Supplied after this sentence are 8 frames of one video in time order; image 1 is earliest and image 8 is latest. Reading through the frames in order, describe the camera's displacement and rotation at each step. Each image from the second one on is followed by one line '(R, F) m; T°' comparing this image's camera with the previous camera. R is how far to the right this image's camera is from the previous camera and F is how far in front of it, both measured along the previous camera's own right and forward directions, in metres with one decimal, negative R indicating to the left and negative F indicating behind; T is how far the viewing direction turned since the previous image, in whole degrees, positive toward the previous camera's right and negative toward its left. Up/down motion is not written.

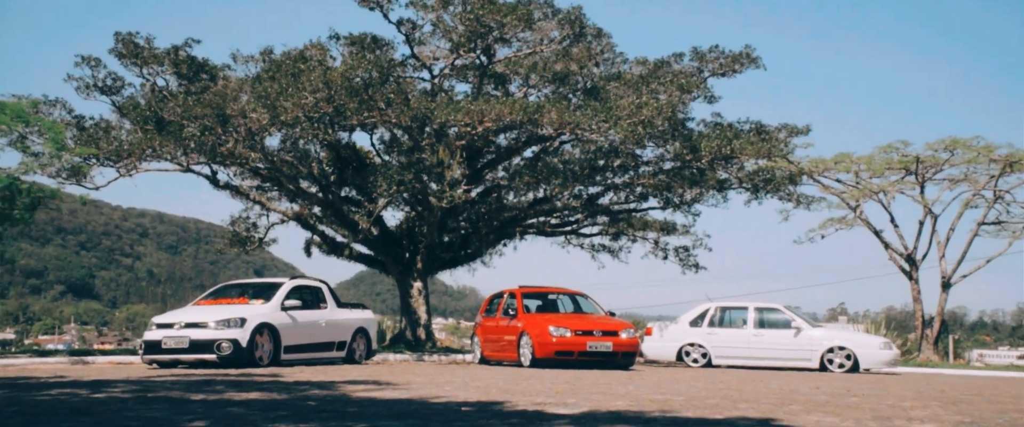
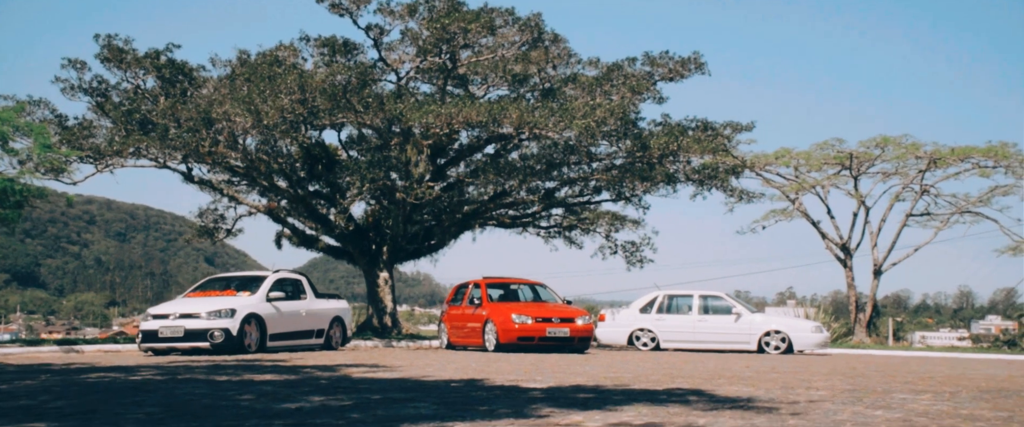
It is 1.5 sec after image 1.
(-0.3, -2.0) m; +3°
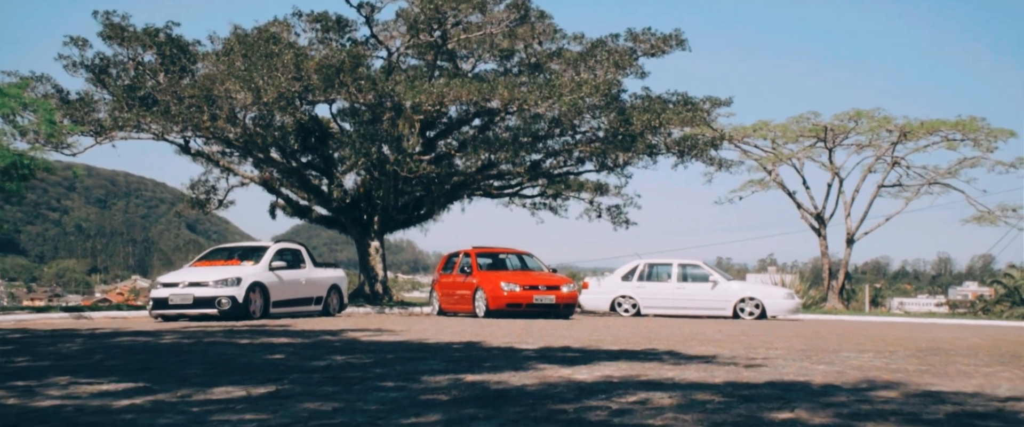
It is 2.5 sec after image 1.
(-0.2, -1.3) m; +1°
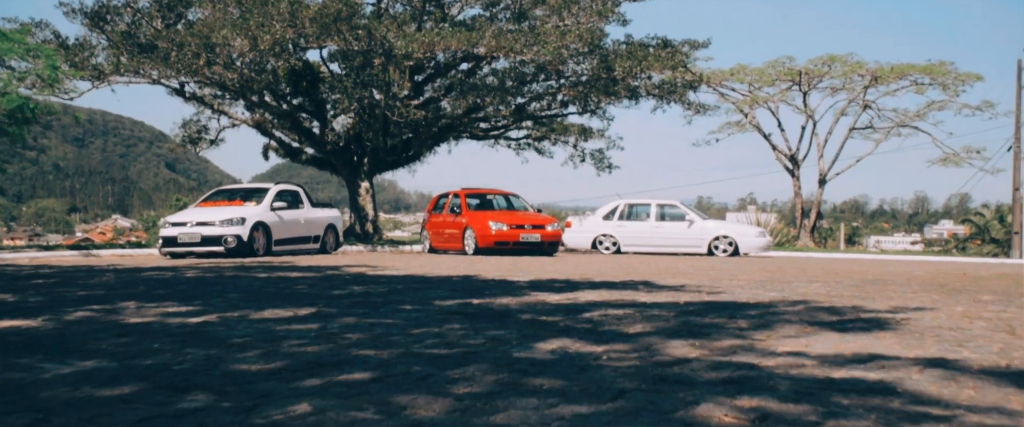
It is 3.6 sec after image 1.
(-0.2, -1.5) m; +1°
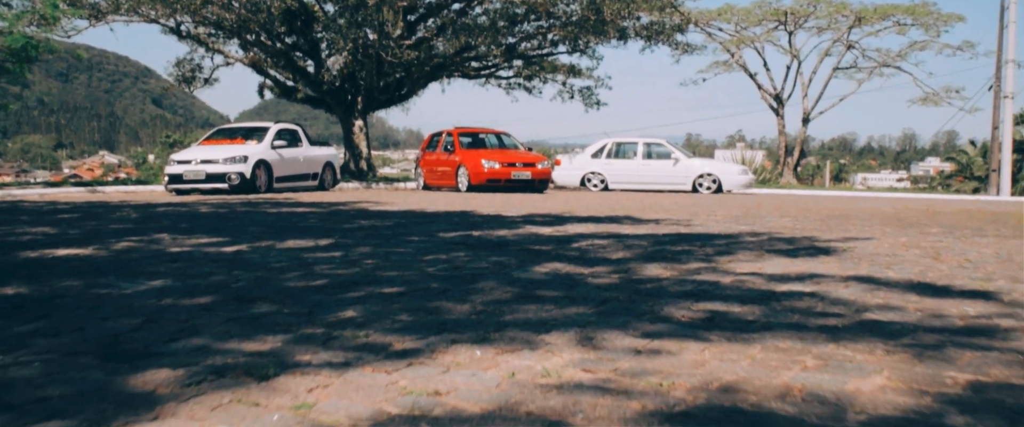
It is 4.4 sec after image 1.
(-0.1, -1.1) m; +1°
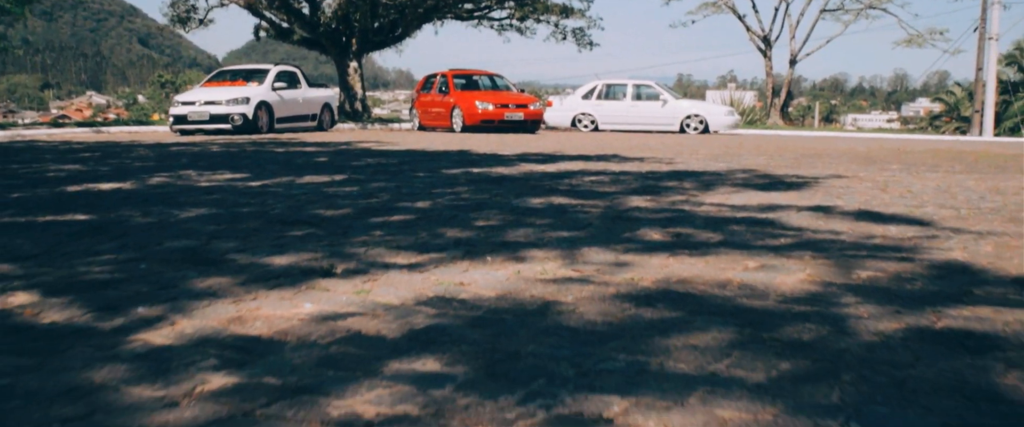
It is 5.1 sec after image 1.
(-0.1, -1.0) m; +1°
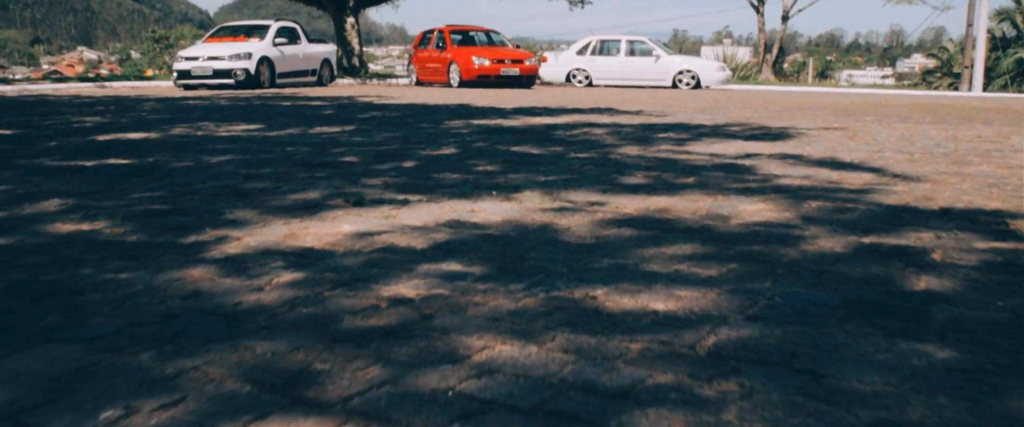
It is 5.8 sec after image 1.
(-0.1, -0.8) m; 0°
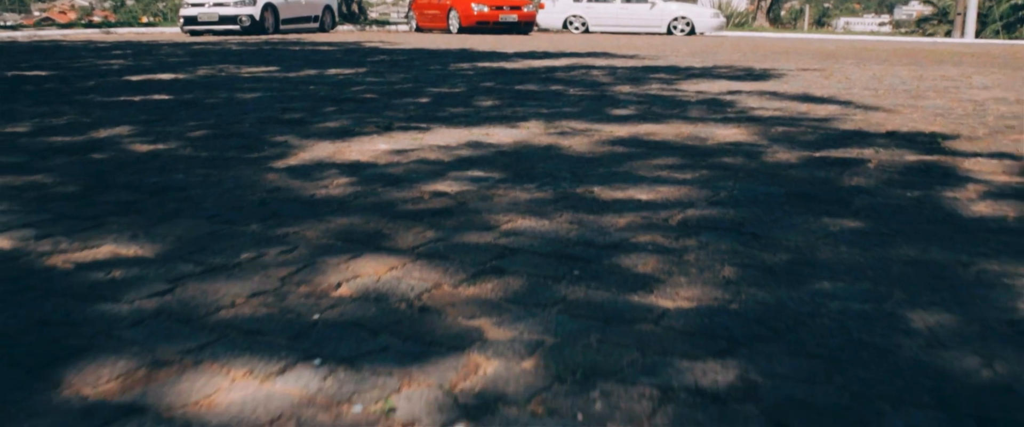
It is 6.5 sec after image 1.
(-0.1, -0.9) m; 0°
